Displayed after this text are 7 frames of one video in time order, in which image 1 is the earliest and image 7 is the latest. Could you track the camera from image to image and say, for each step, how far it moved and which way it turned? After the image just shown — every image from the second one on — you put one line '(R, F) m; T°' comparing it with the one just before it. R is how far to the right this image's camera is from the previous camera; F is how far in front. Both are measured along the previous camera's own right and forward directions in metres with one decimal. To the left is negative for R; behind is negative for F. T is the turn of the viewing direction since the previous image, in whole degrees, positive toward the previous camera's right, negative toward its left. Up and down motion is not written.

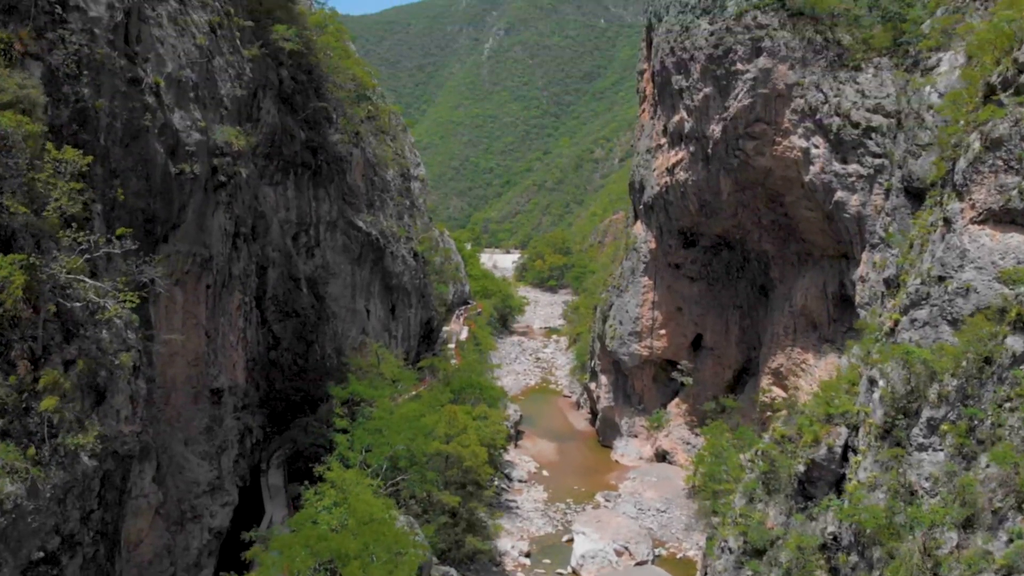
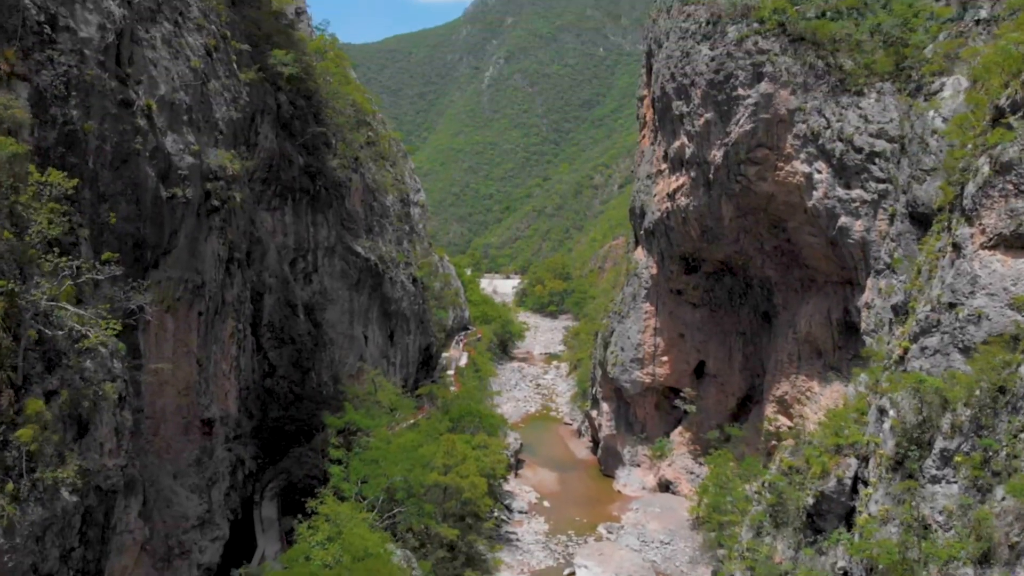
(0.0, +0.3) m; 0°
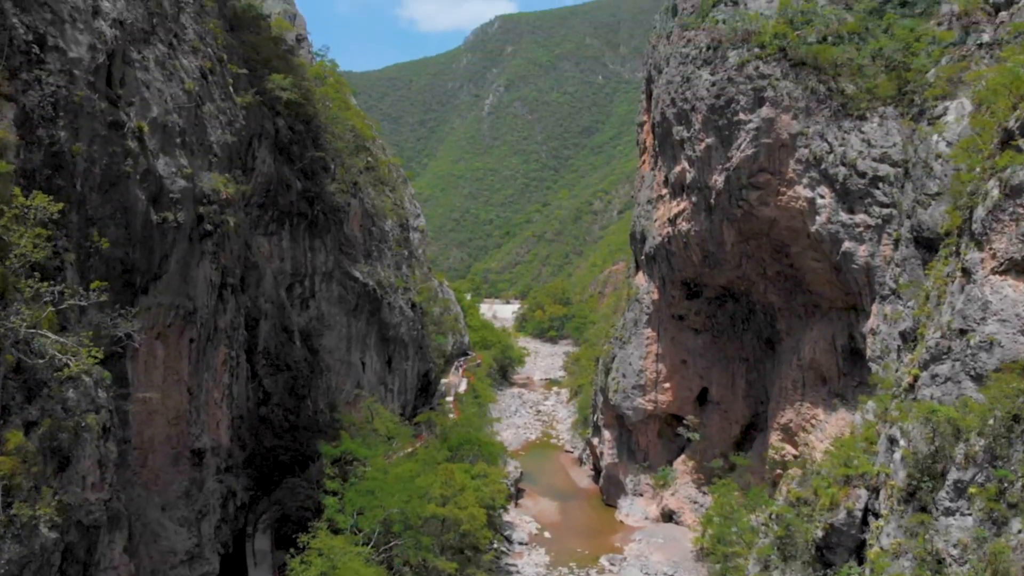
(0.0, +0.3) m; 0°
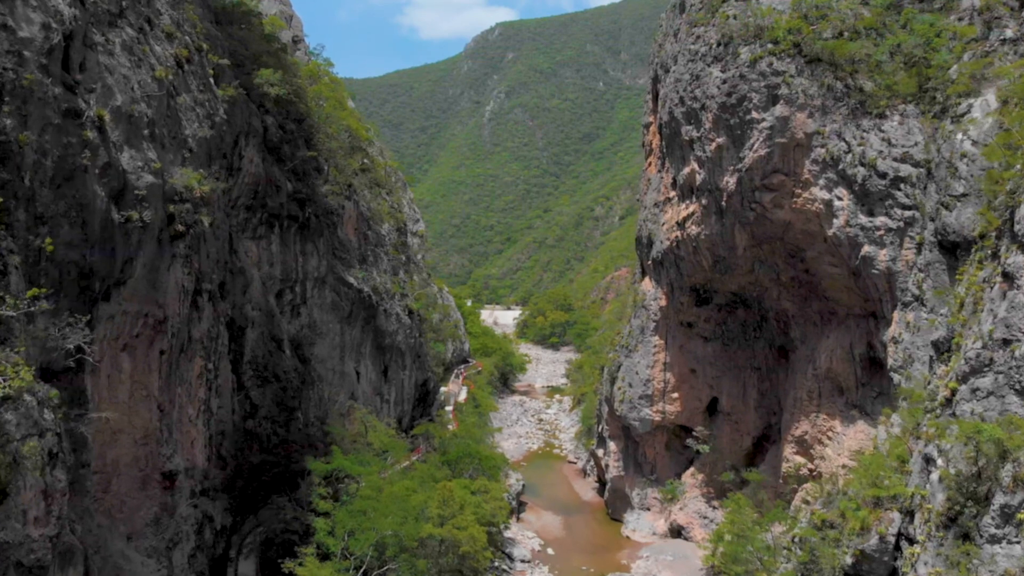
(0.0, +0.9) m; 0°
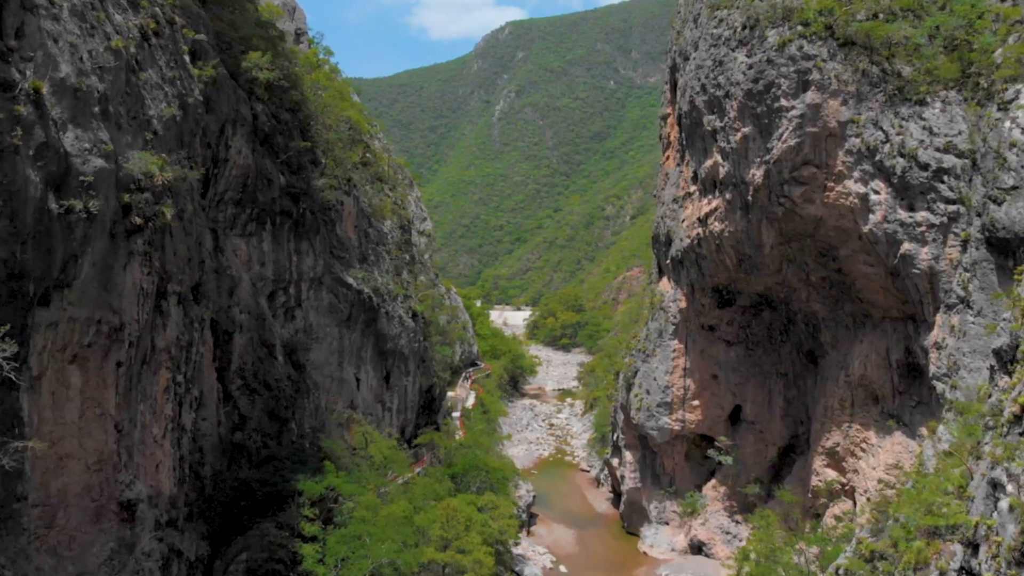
(0.0, +1.2) m; -1°
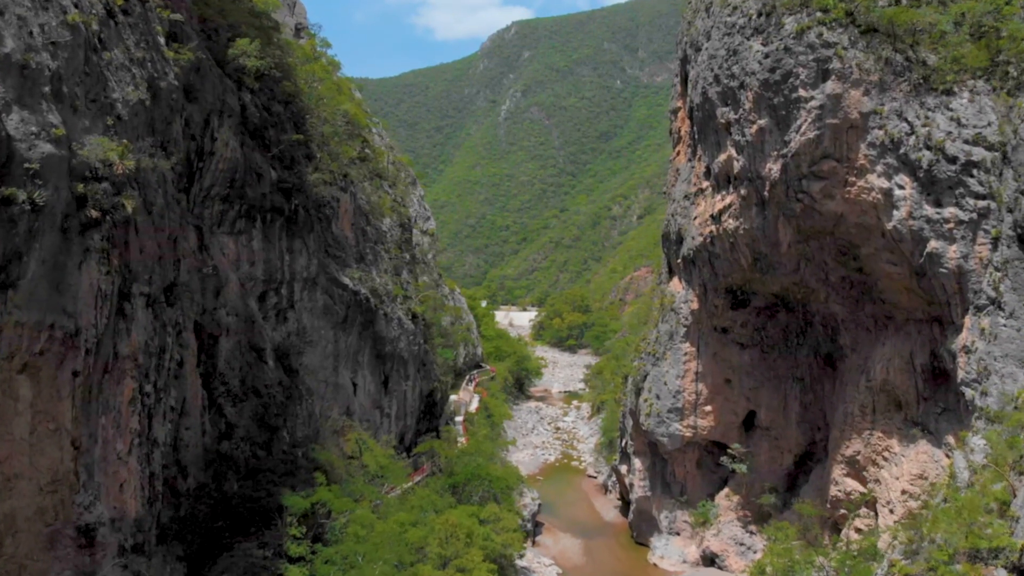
(+0.1, +0.8) m; -1°
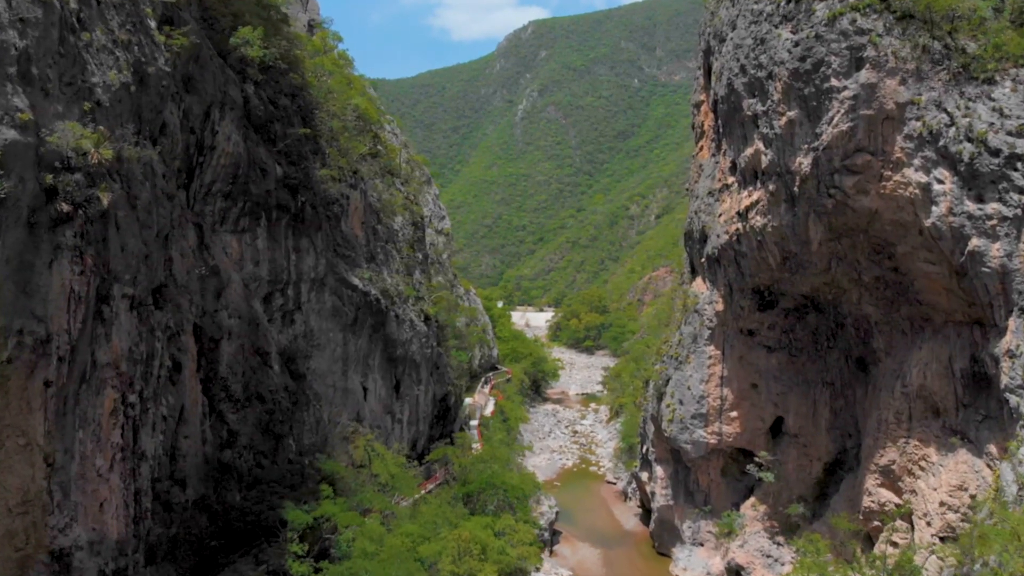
(0.0, +0.7) m; -1°
